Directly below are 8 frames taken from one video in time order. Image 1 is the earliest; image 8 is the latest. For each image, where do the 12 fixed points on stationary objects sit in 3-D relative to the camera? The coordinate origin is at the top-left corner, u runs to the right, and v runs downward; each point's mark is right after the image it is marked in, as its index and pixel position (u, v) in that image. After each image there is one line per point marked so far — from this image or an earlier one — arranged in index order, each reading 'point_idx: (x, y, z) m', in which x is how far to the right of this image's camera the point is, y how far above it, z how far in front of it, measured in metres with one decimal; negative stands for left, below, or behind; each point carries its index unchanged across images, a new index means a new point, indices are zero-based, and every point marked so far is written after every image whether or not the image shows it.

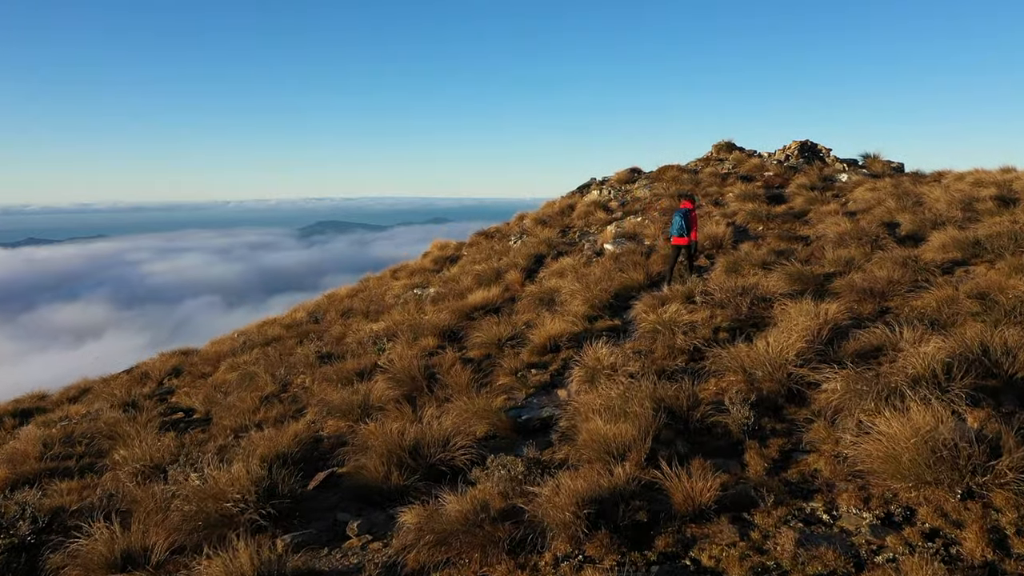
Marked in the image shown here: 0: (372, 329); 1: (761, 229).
0: (-1.9, -0.6, +11.7) m
1: (+3.9, +0.9, +13.2) m
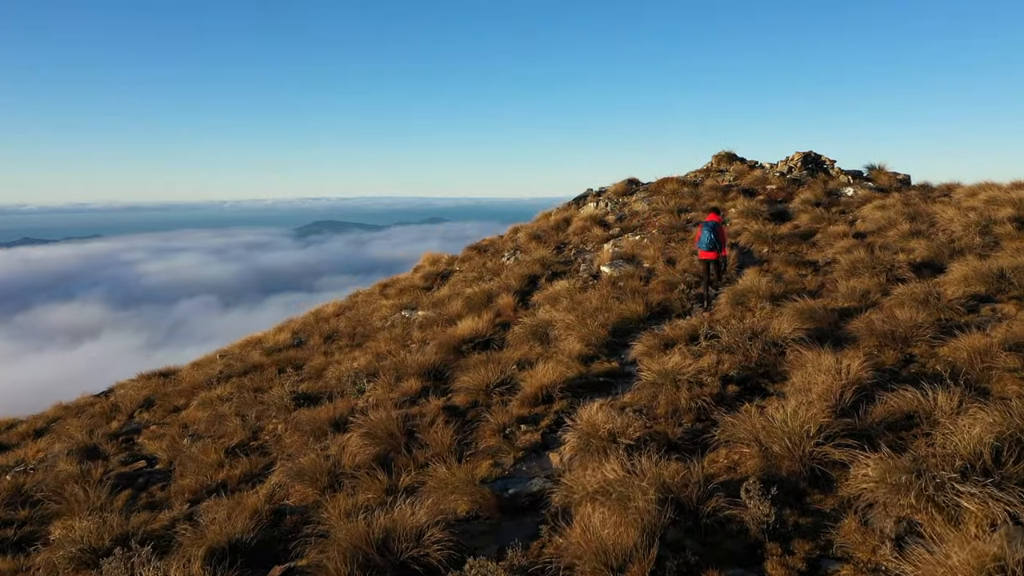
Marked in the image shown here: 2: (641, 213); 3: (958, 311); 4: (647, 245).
0: (-2.0, -1.0, +11.0) m
1: (+3.8, +0.5, +12.5) m
2: (+2.7, +1.6, +17.9) m
3: (+4.2, -0.2, +8.0) m
4: (+2.3, +0.7, +14.1) m
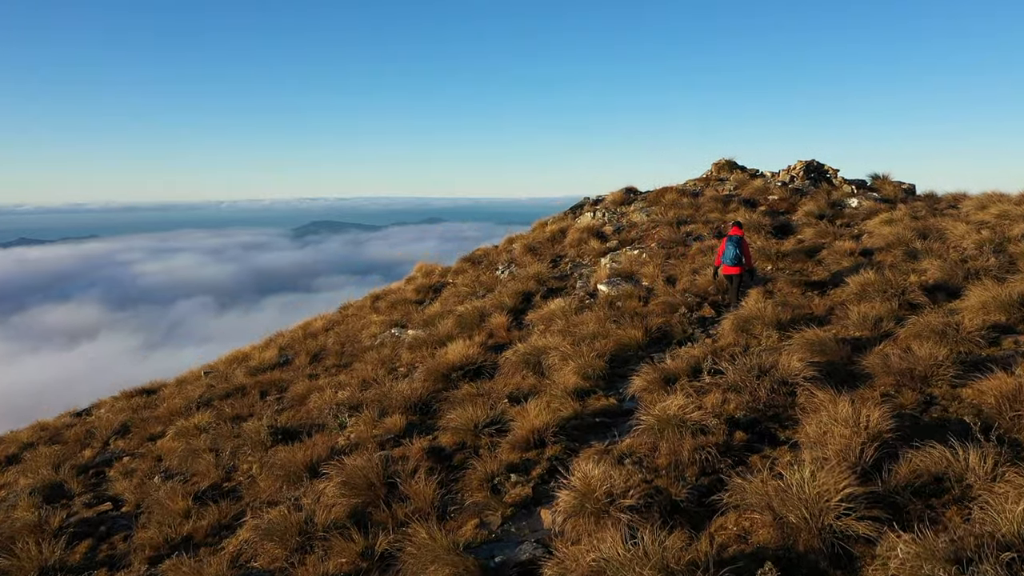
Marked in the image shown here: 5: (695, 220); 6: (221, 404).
0: (-2.1, -1.3, +10.5) m
1: (+3.7, +0.2, +12.0) m
2: (+2.6, +1.3, +17.4) m
3: (+4.1, -0.5, +7.5) m
4: (+2.2, +0.4, +13.6) m
5: (+3.6, +1.3, +16.7) m
6: (-4.0, -1.6, +11.5) m
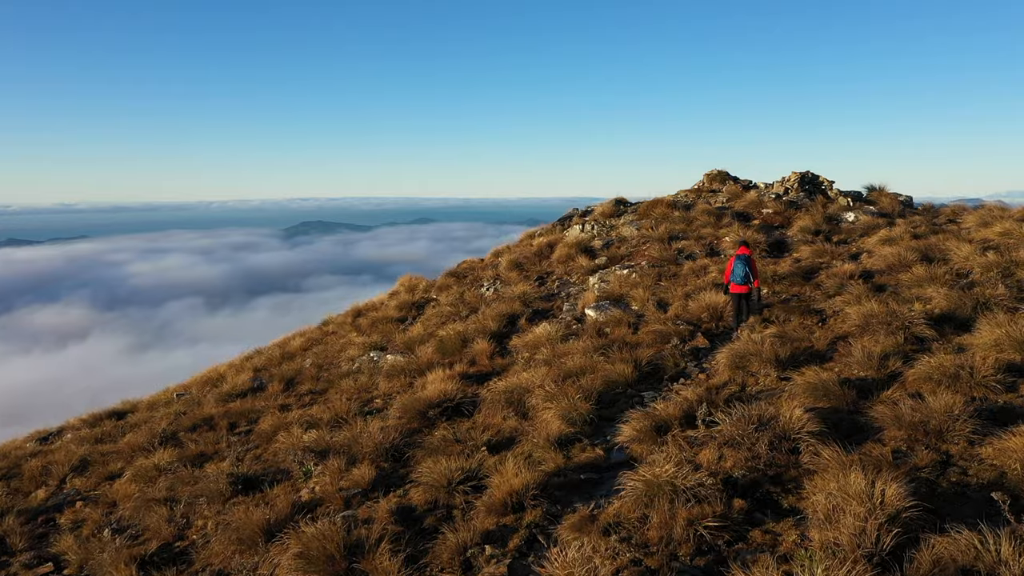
0: (-2.4, -1.6, +9.8) m
1: (+3.4, -0.1, +11.4) m
2: (+2.3, +1.0, +16.8) m
3: (+4.0, -0.8, +6.9) m
4: (+1.9, +0.1, +13.0) m
5: (+3.4, +1.0, +16.1) m
6: (-4.2, -1.9, +10.8) m
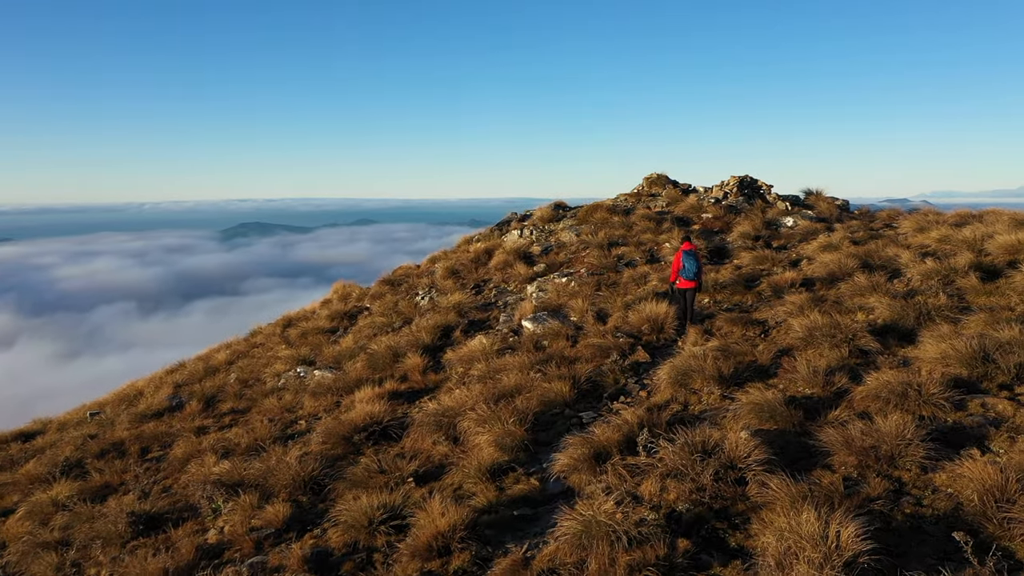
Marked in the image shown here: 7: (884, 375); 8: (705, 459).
0: (-3.1, -1.8, +9.1) m
1: (+2.6, -0.2, +11.1) m
2: (+1.1, +0.8, +16.4) m
3: (+3.4, -1.0, +6.7) m
4: (+0.9, -0.1, +12.6) m
5: (+2.2, +0.9, +15.8) m
6: (-5.0, -2.1, +10.0) m
7: (+3.3, -0.8, +7.4) m
8: (+1.4, -1.2, +6.0) m
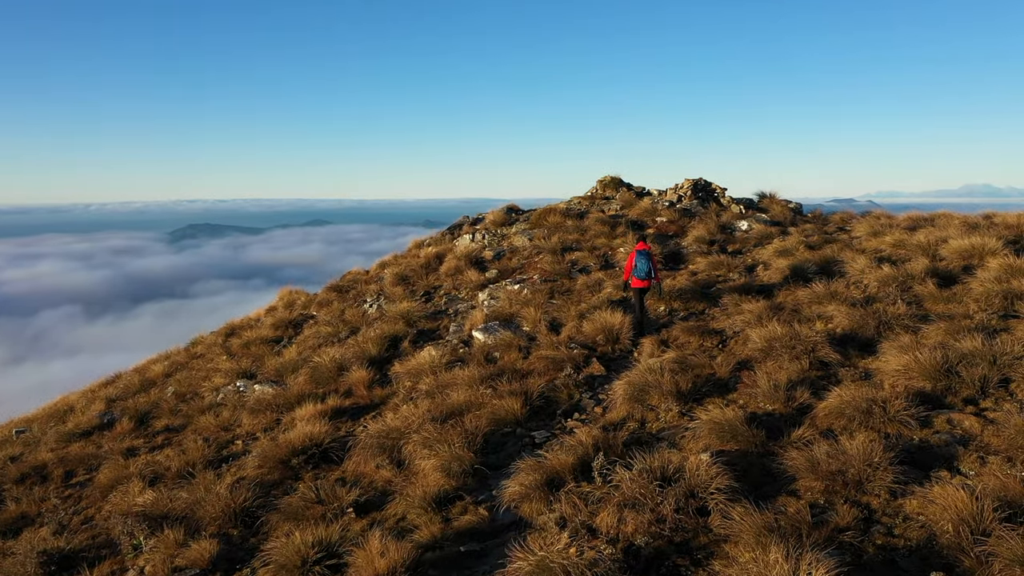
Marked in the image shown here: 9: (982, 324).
0: (-3.6, -1.9, +8.5) m
1: (+1.9, -0.3, +10.7) m
2: (+0.2, +0.7, +16.0) m
3: (+3.0, -1.0, +6.4) m
4: (+0.2, -0.2, +12.2) m
5: (+1.3, +0.8, +15.4) m
6: (-5.5, -2.3, +9.3) m
7: (+2.8, -0.9, +7.1) m
8: (+1.0, -1.3, +5.7) m
9: (+4.8, -0.4, +8.5) m
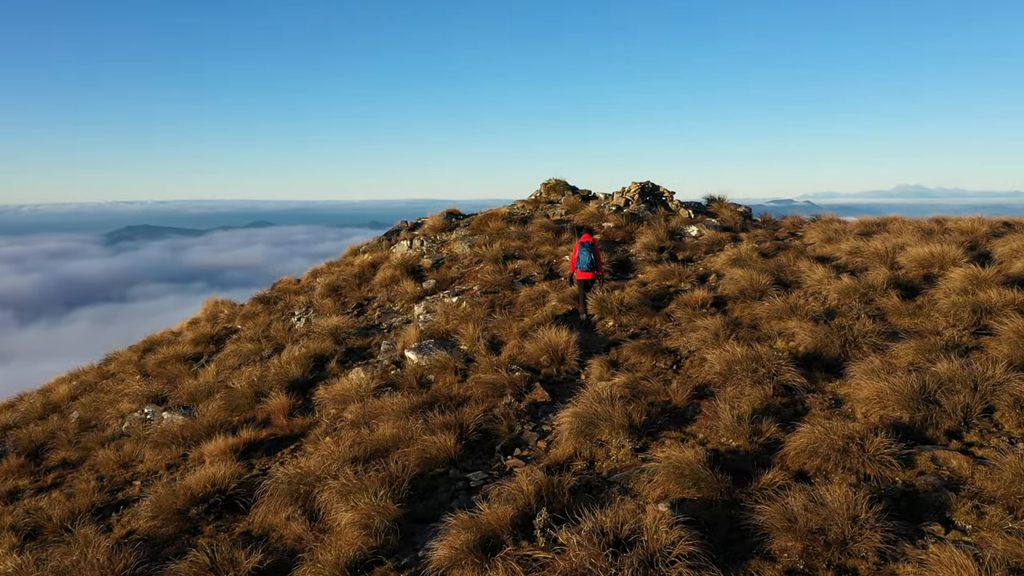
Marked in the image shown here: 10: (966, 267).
0: (-4.2, -2.1, +7.3) m
1: (+1.2, -0.5, +9.9) m
2: (-0.9, +0.5, +15.1) m
3: (+2.5, -1.2, +5.6) m
4: (-0.6, -0.4, +11.2) m
5: (+0.2, +0.6, +14.6) m
6: (-6.2, -2.5, +8.0) m
7: (+2.3, -1.0, +6.4) m
8: (+0.6, -1.5, +4.8) m
9: (+4.1, -0.5, +7.9) m
10: (+5.6, +0.3, +10.5) m
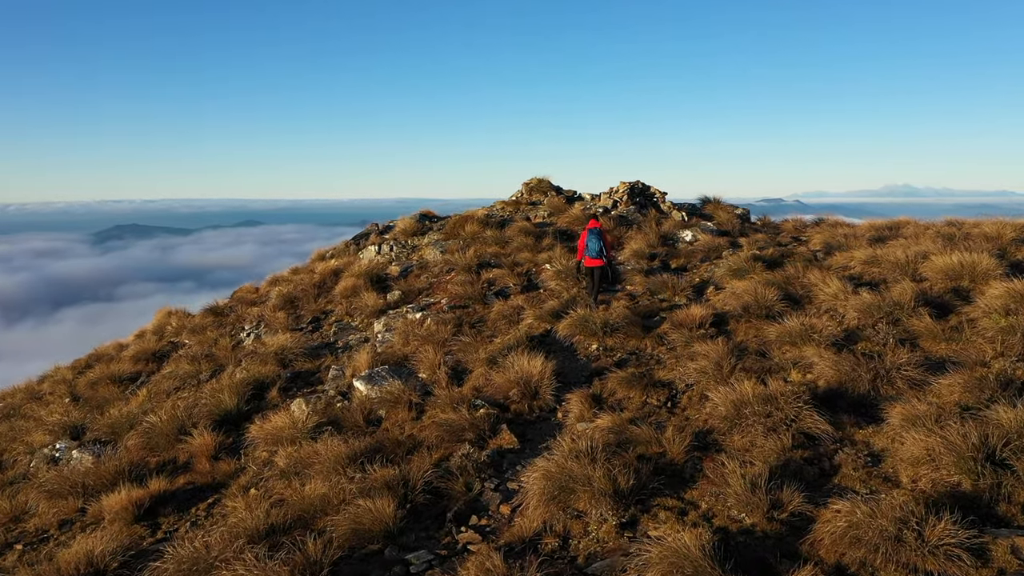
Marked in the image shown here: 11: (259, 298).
0: (-4.5, -2.3, +5.8) m
1: (+0.8, -0.7, +8.5) m
2: (-1.3, +0.3, +13.6) m
3: (+2.2, -1.4, +4.2) m
4: (-1.0, -0.5, +9.8) m
5: (-0.2, +0.4, +13.1) m
6: (-6.5, -2.7, +6.4) m
7: (+2.0, -1.2, +5.0) m
8: (+0.3, -1.7, +3.4) m
9: (+3.8, -0.7, +6.5) m
10: (+5.3, +0.1, +9.1) m
11: (-4.5, -0.1, +15.2) m
